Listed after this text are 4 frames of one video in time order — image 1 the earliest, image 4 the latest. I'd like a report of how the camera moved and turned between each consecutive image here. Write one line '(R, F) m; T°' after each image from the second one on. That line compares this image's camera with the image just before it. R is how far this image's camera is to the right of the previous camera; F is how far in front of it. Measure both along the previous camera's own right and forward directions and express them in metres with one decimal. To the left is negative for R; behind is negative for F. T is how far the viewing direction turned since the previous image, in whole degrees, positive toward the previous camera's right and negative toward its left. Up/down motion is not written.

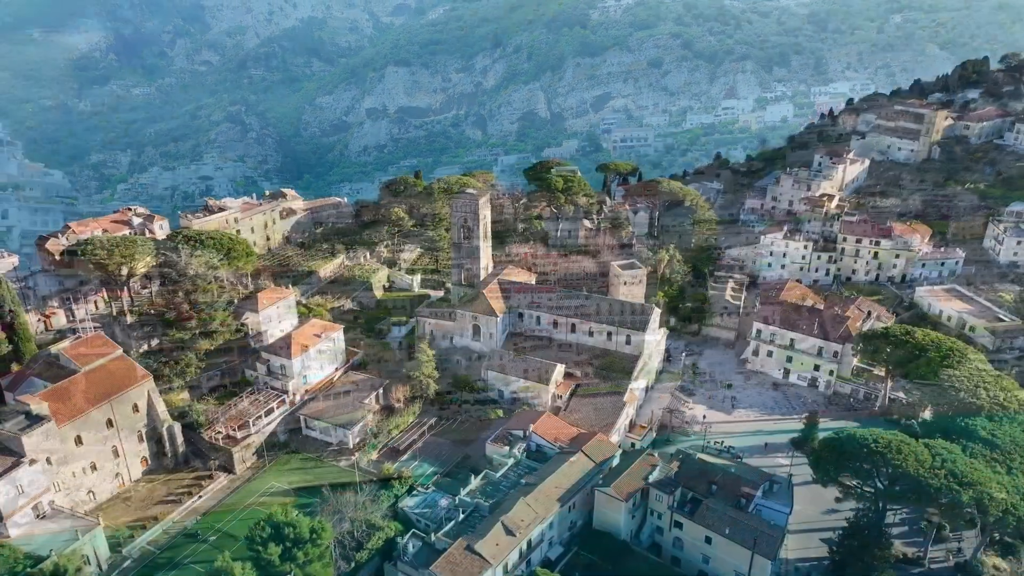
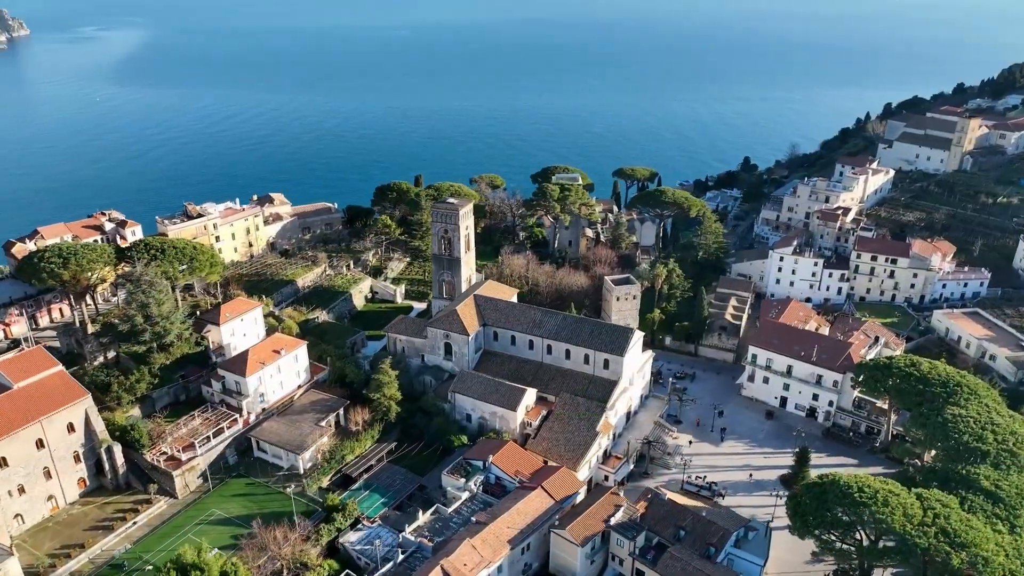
(+3.8, +2.7) m; -3°
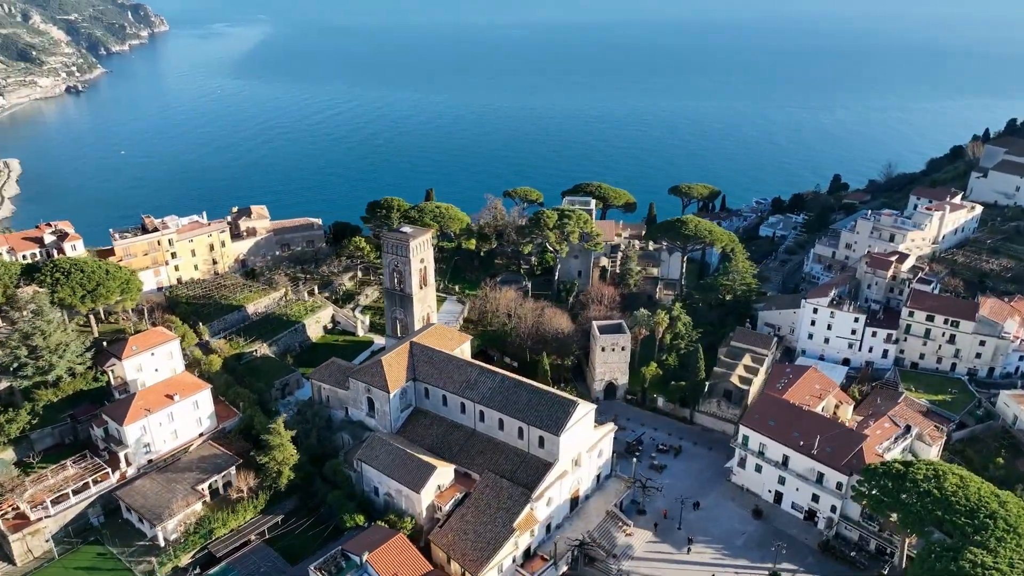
(+8.6, +7.5) m; -8°
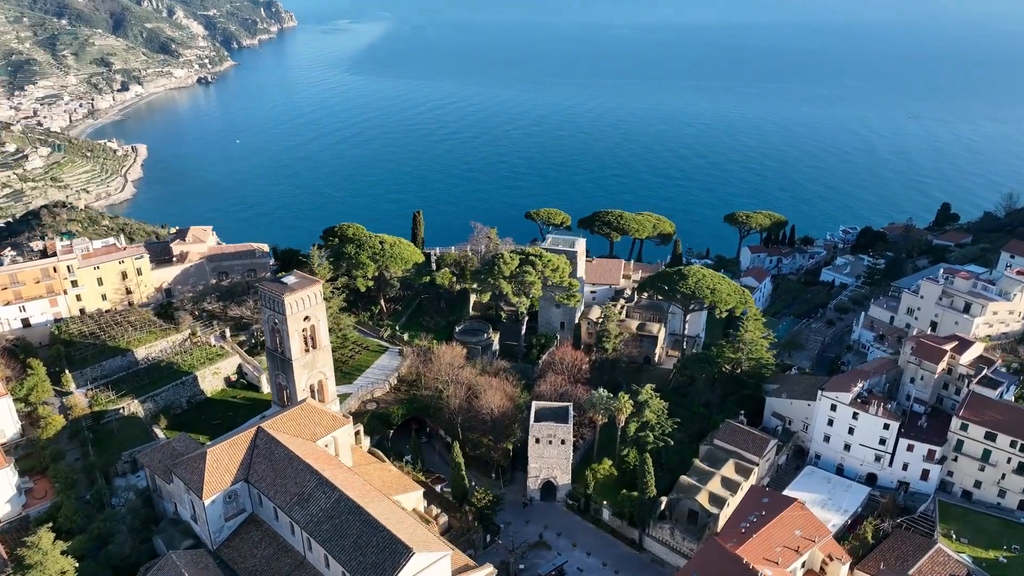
(+9.9, +10.5) m; -8°
